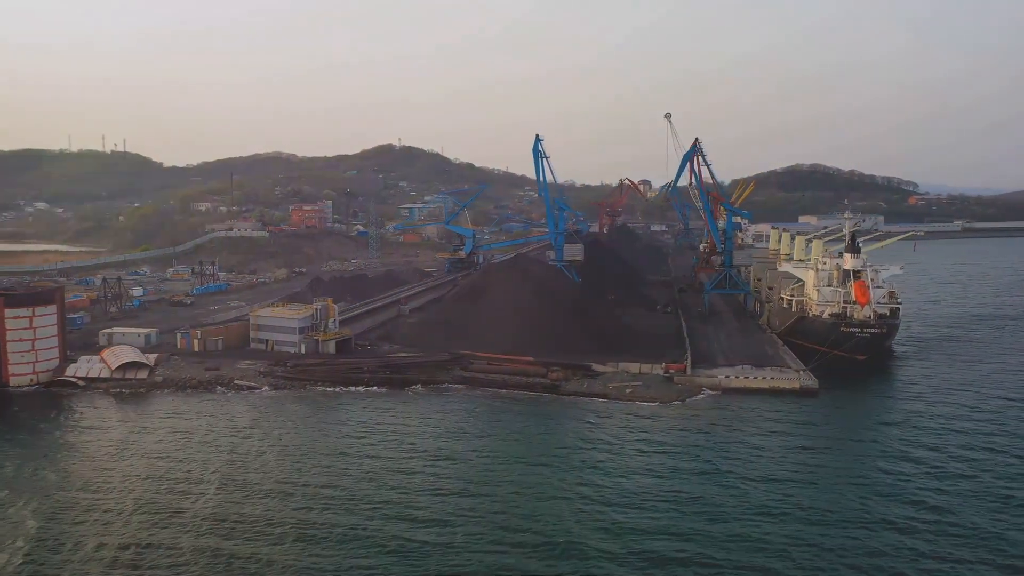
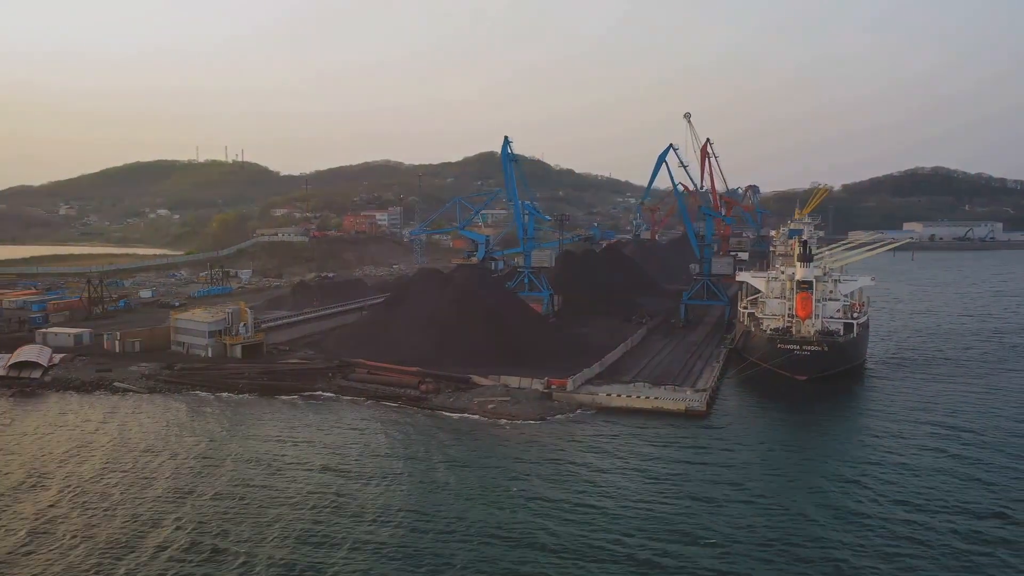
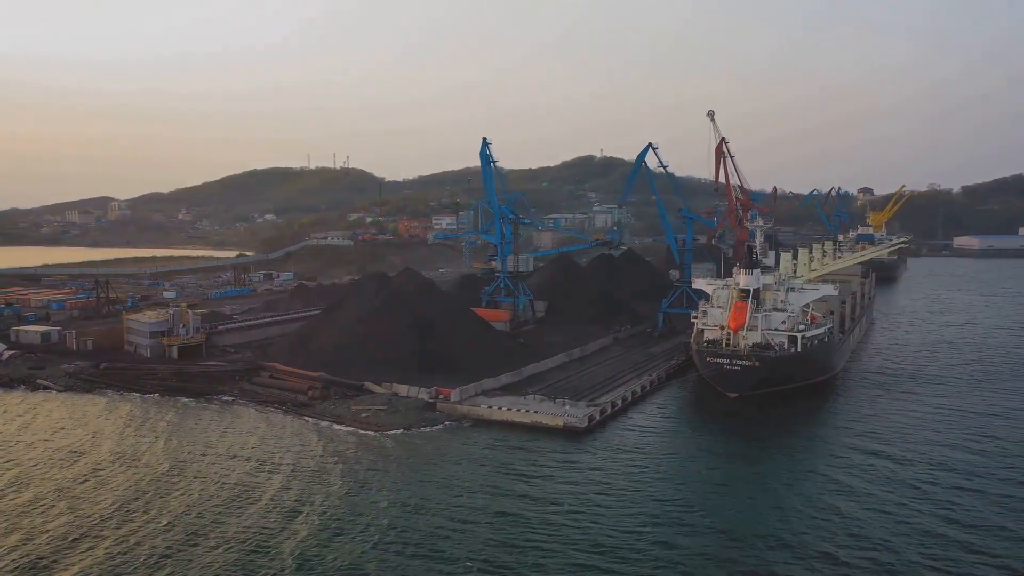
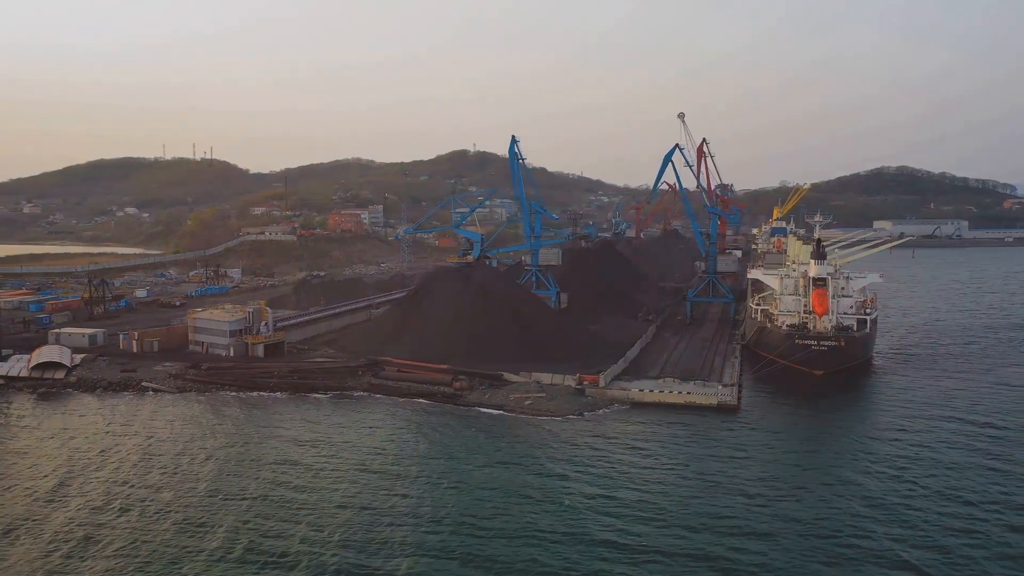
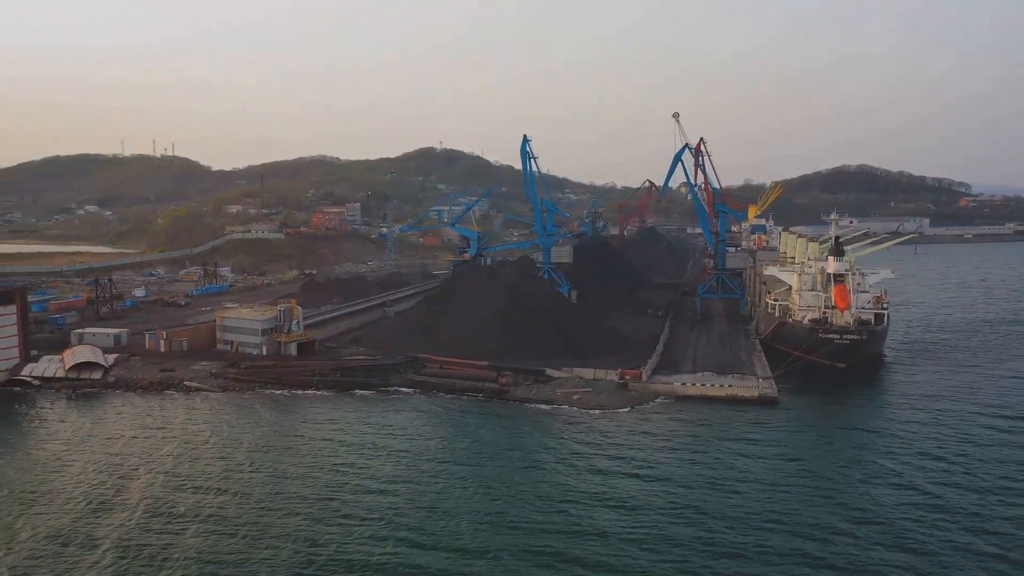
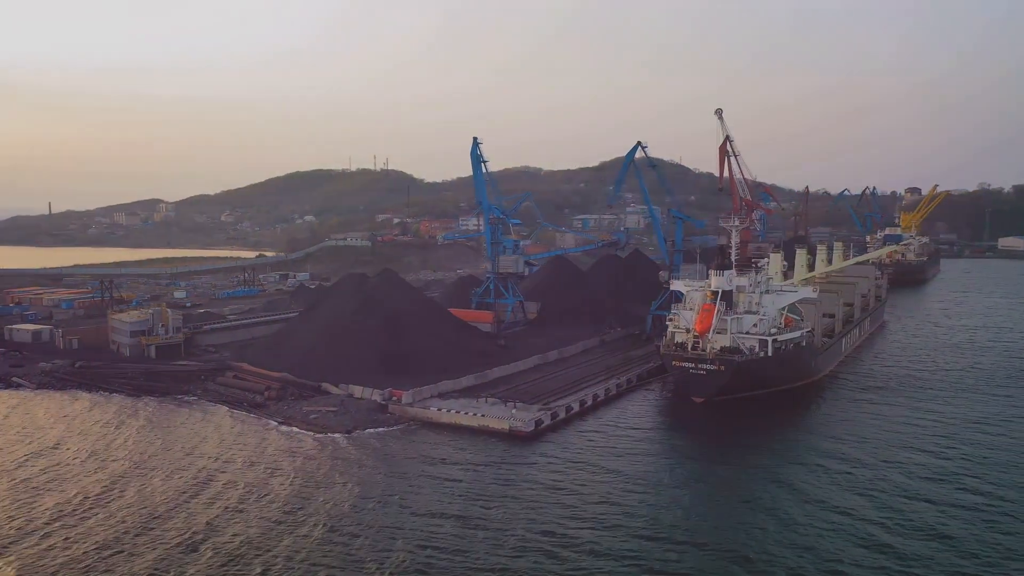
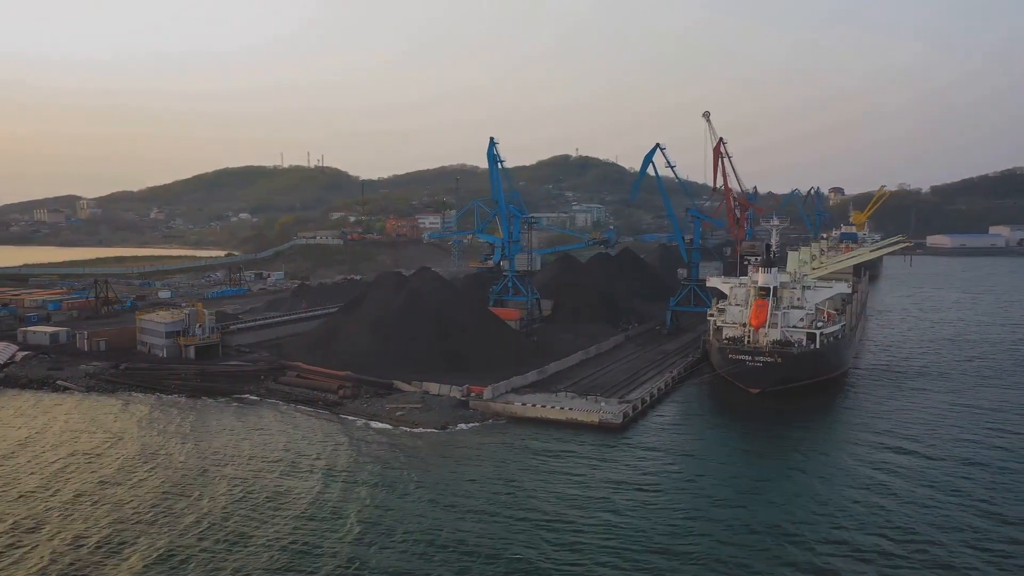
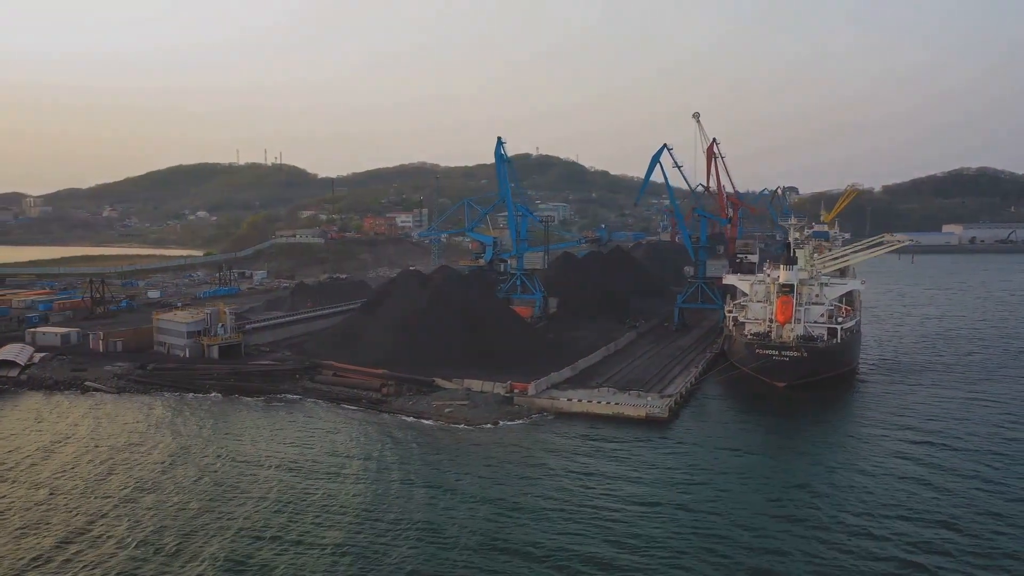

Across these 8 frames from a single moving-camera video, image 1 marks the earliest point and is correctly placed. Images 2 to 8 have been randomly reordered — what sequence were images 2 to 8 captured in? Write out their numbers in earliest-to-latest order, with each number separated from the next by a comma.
5, 4, 2, 8, 7, 3, 6
